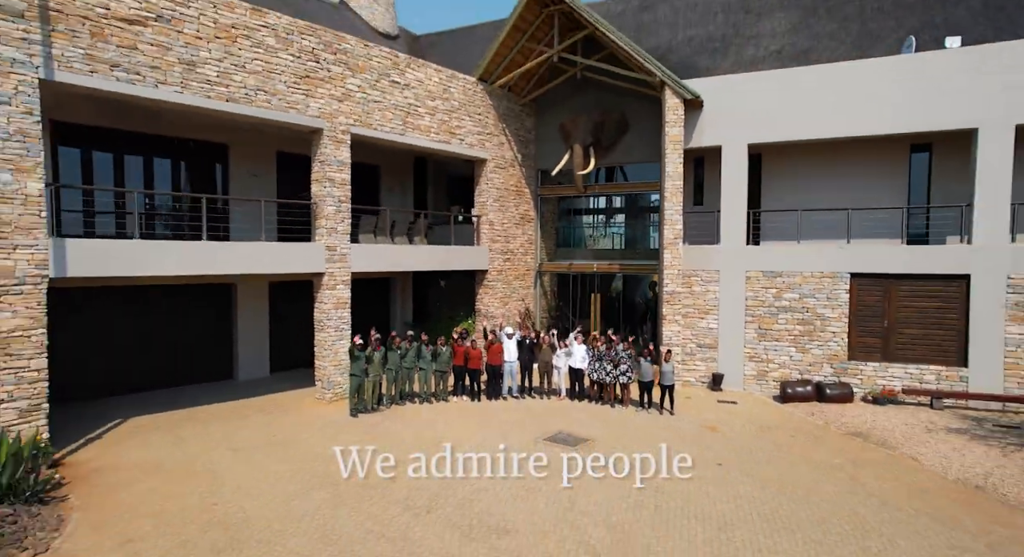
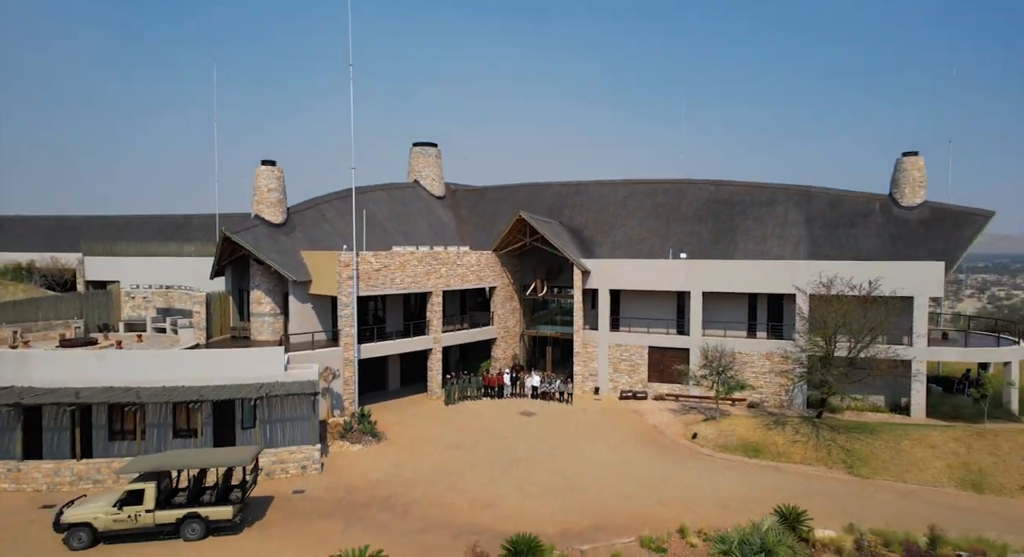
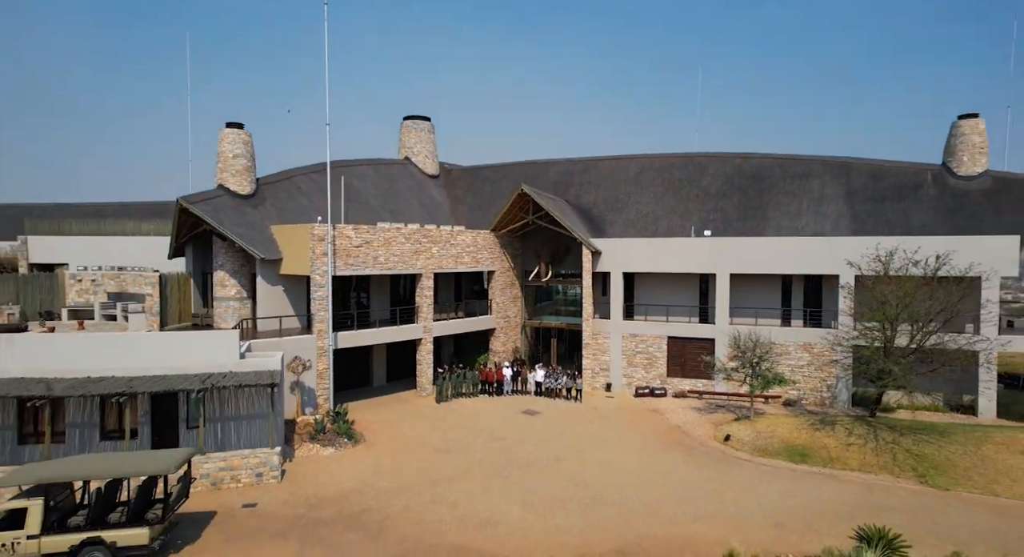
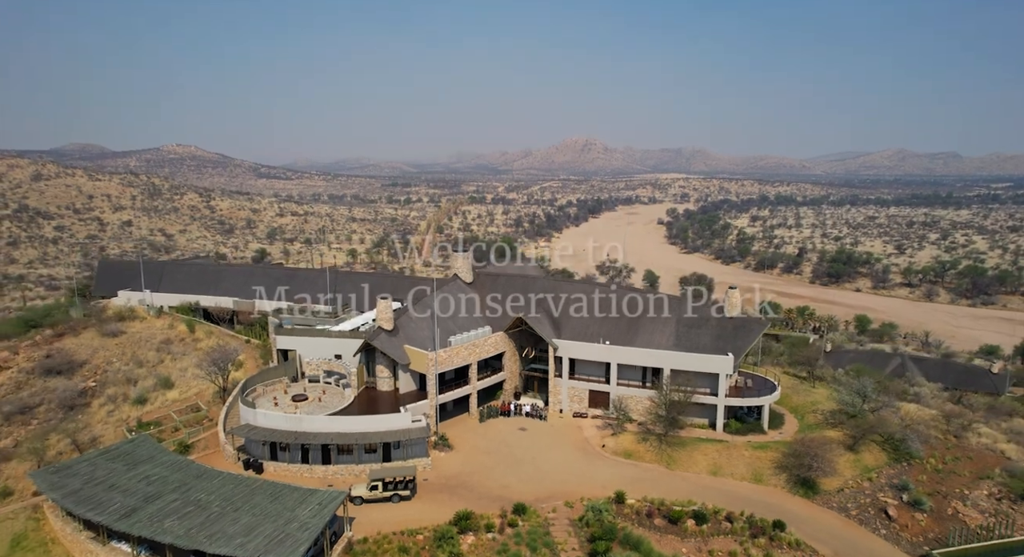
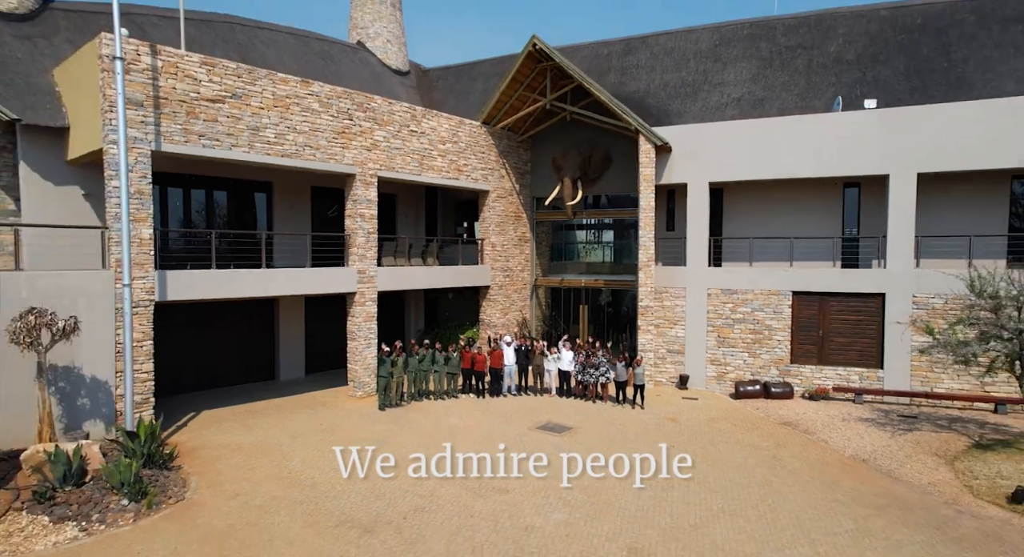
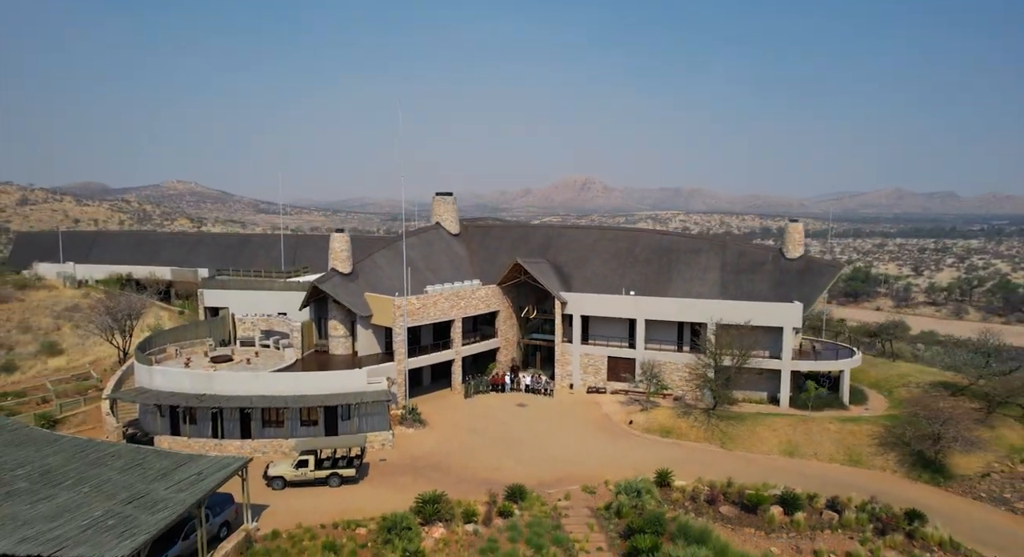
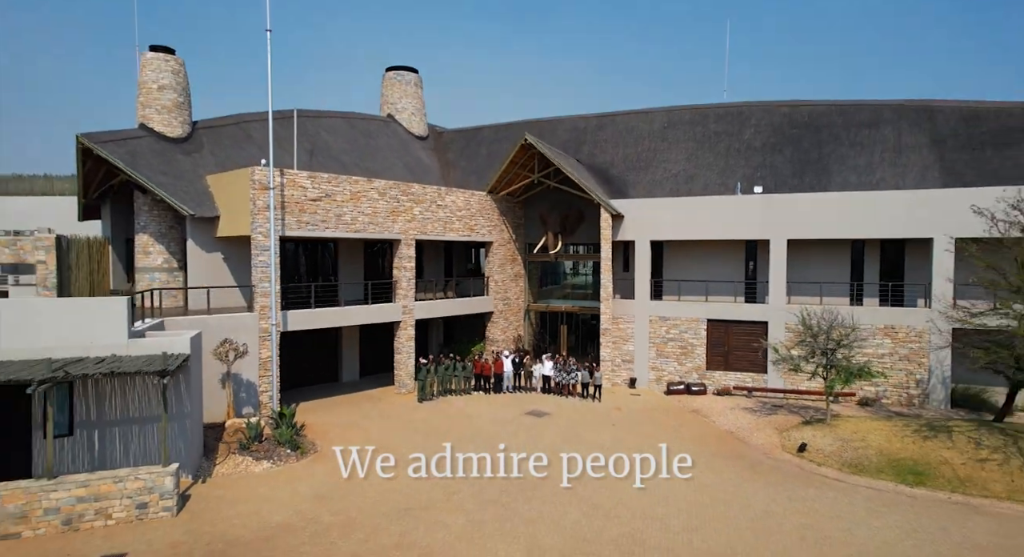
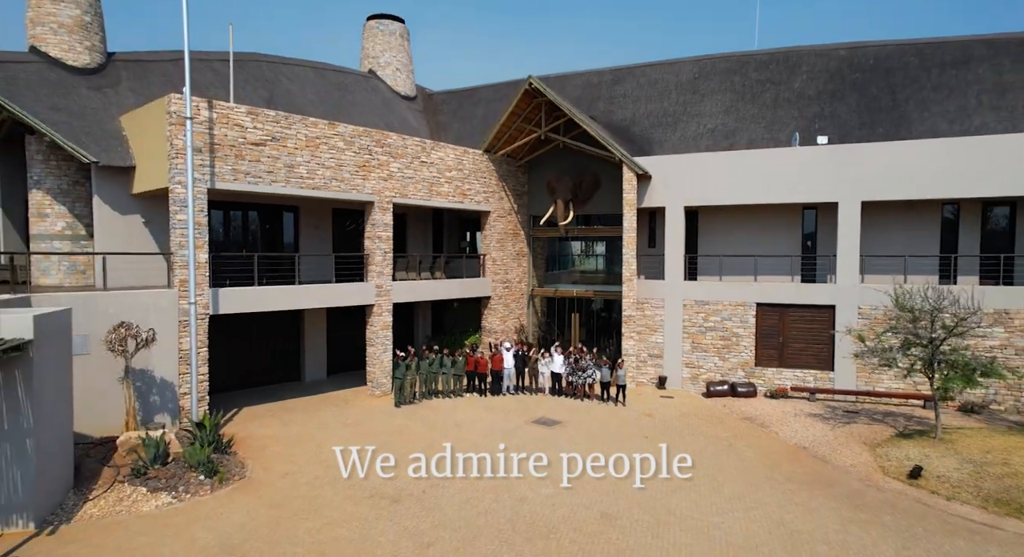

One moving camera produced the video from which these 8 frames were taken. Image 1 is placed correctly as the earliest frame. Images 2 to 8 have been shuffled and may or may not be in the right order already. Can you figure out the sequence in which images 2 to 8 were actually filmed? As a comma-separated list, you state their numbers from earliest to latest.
5, 8, 7, 3, 2, 6, 4
